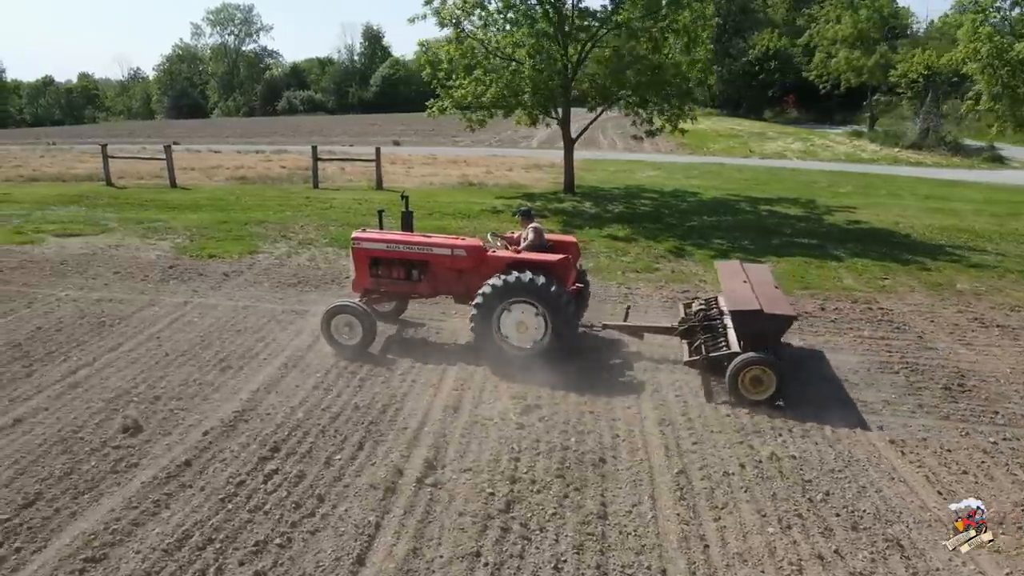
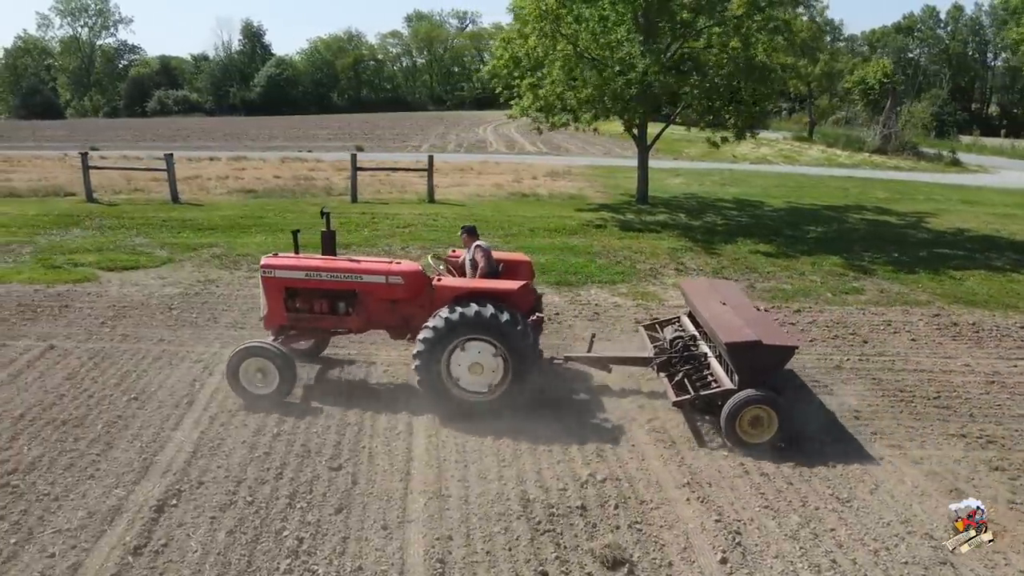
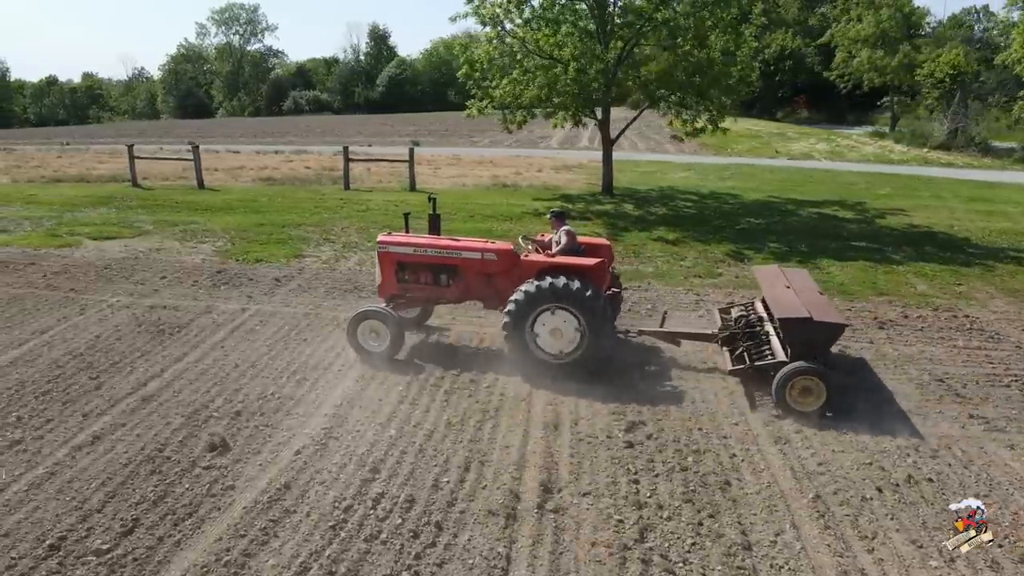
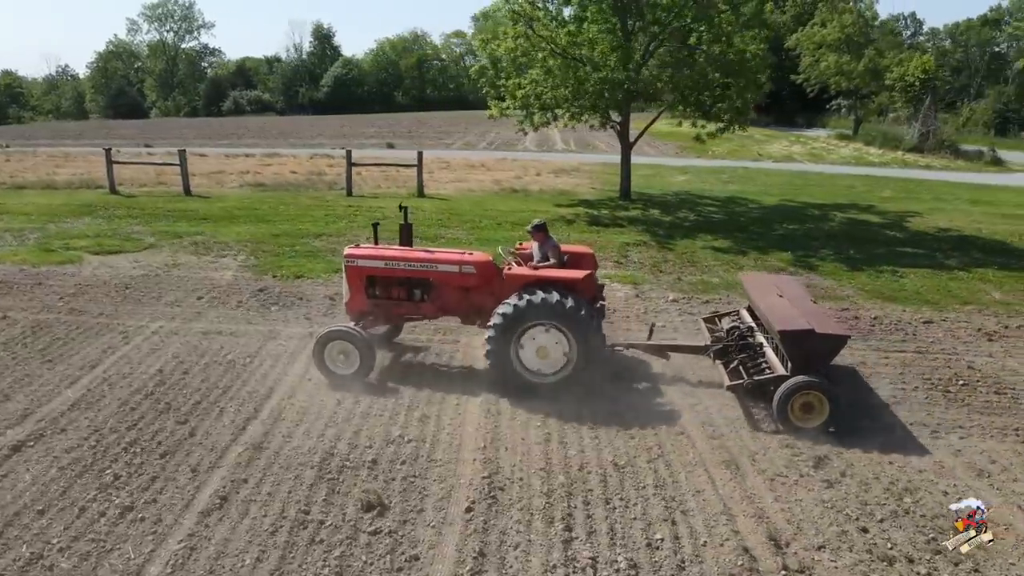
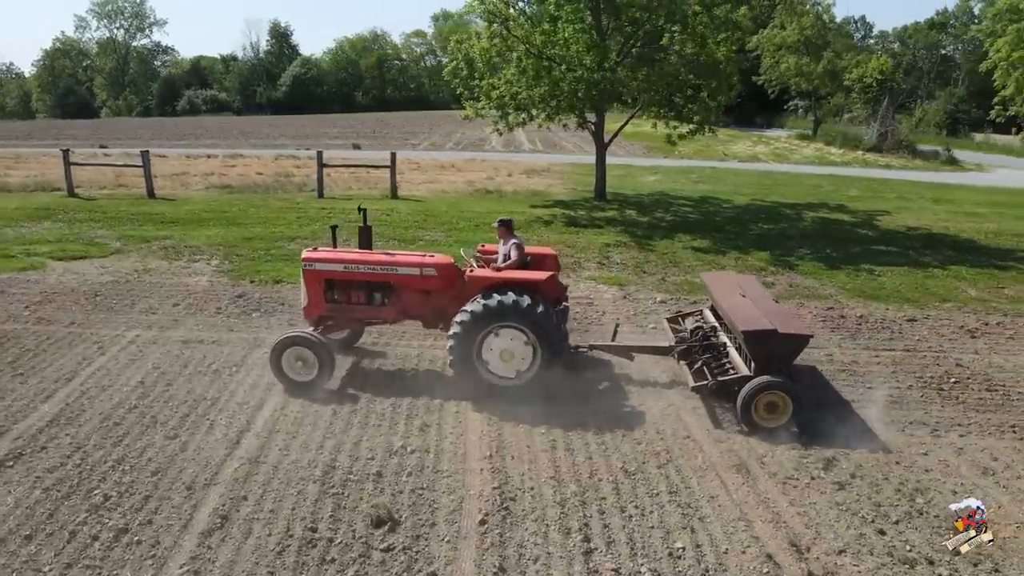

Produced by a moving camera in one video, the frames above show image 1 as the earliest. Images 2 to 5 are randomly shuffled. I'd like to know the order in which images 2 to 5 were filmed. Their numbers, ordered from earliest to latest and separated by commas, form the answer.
3, 4, 5, 2
